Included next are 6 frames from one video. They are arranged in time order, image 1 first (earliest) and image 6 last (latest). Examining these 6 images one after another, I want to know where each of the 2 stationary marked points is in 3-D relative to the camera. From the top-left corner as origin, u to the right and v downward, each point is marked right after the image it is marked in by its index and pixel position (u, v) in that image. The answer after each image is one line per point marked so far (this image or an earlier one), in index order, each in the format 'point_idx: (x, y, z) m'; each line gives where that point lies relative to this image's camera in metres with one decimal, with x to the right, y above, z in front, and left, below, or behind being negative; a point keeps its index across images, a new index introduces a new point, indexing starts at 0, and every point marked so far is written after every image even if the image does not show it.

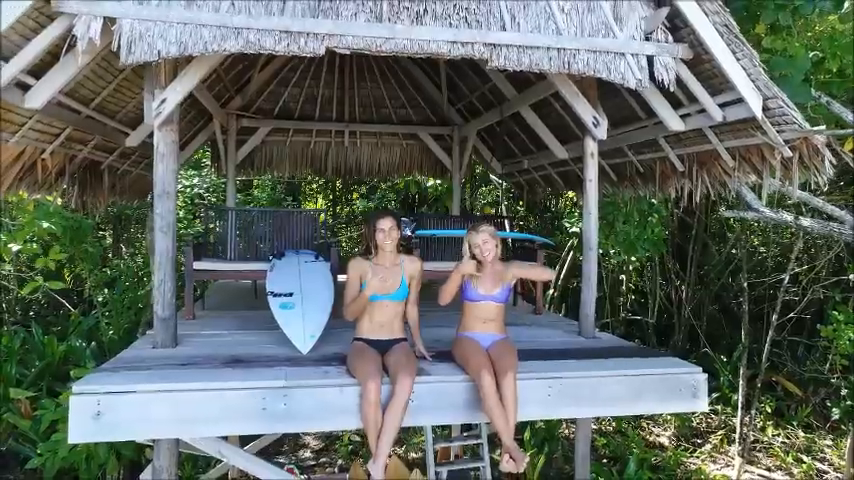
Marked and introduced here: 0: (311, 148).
0: (-1.2, +0.9, +6.9) m
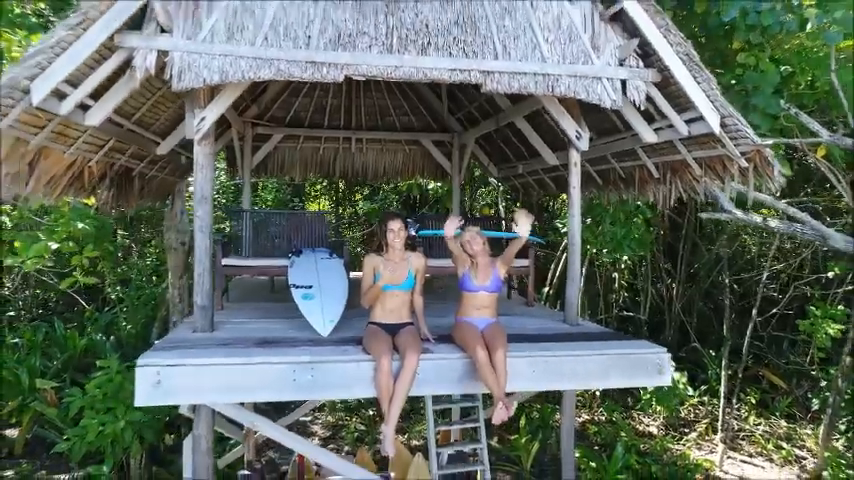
0: (-1.2, +0.9, +7.4) m
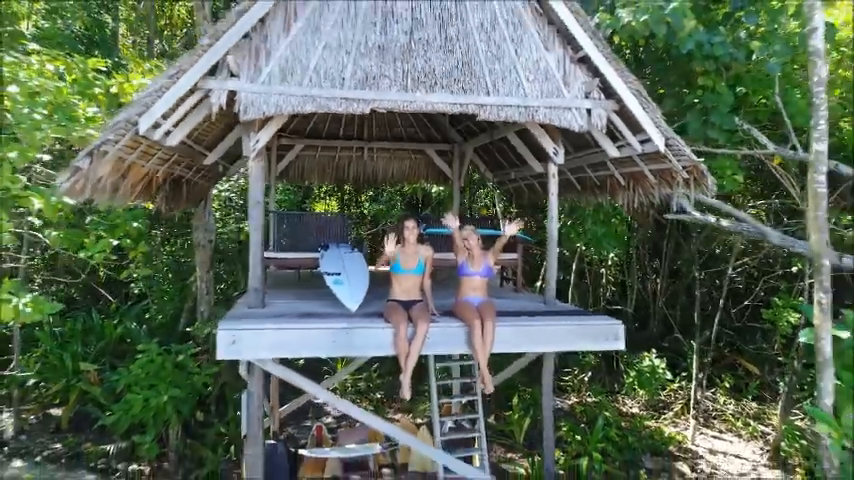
0: (-1.1, +1.0, +8.4) m
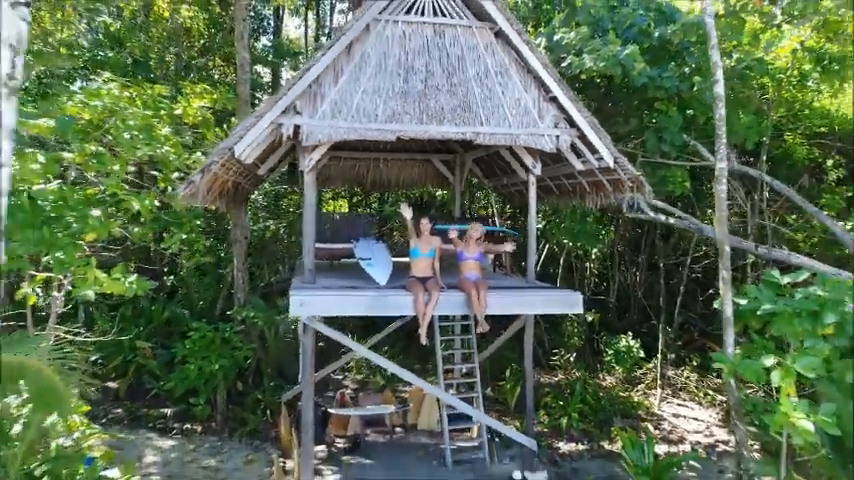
0: (-1.0, +1.0, +9.9) m
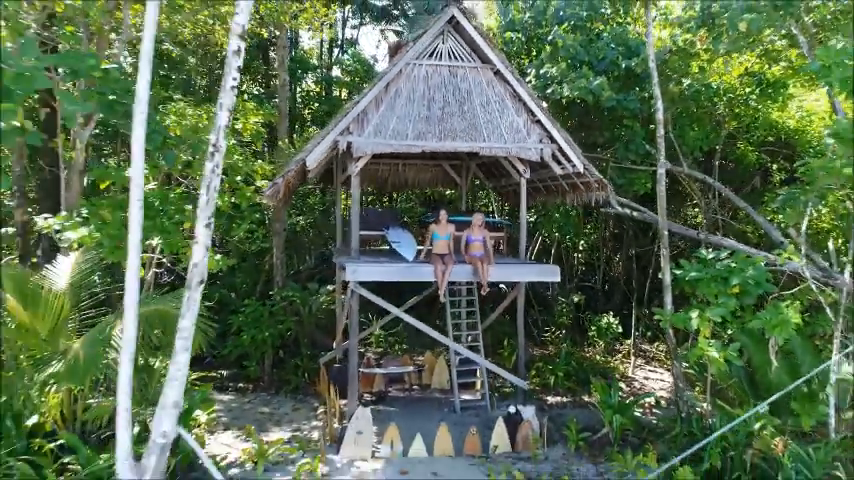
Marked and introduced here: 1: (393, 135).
0: (-0.8, +1.2, +11.9) m
1: (-0.4, +1.2, +7.7) m
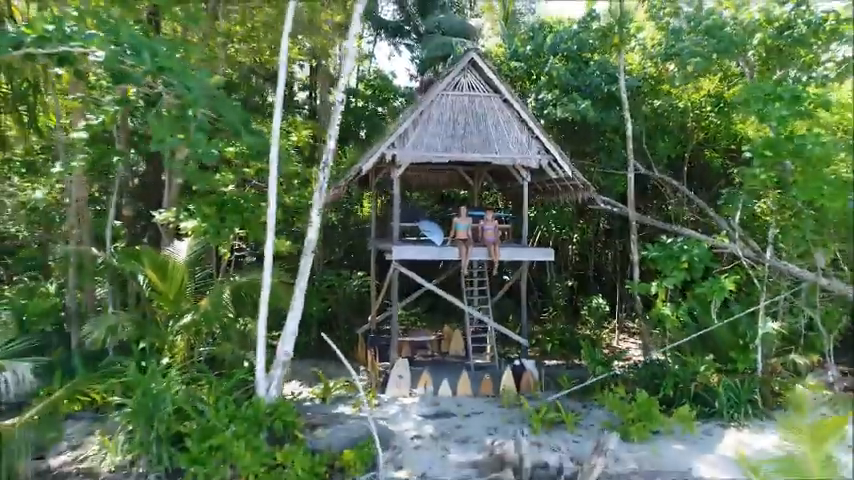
0: (-0.5, +1.3, +14.3) m
1: (0.0, +1.3, +10.0) m
